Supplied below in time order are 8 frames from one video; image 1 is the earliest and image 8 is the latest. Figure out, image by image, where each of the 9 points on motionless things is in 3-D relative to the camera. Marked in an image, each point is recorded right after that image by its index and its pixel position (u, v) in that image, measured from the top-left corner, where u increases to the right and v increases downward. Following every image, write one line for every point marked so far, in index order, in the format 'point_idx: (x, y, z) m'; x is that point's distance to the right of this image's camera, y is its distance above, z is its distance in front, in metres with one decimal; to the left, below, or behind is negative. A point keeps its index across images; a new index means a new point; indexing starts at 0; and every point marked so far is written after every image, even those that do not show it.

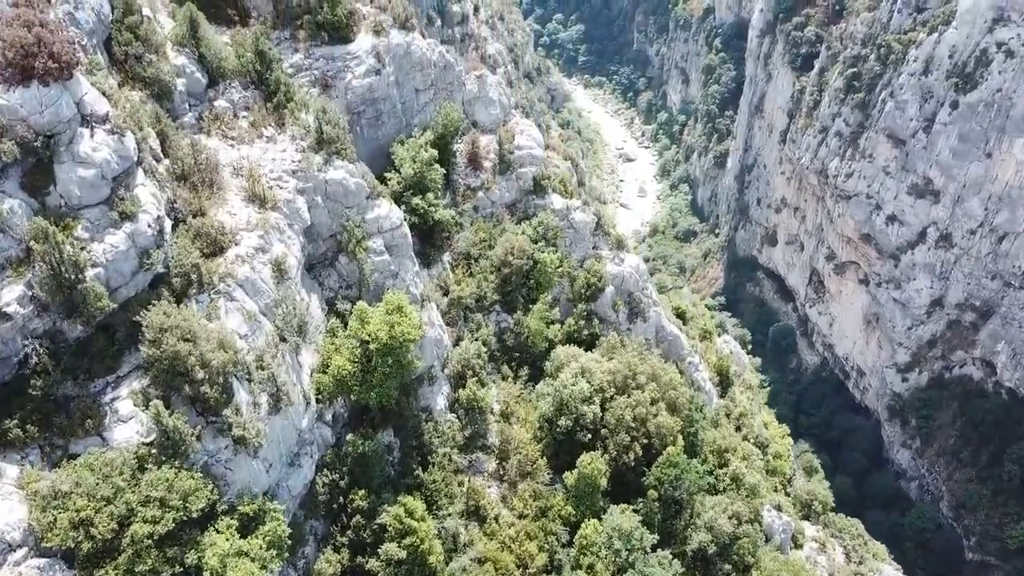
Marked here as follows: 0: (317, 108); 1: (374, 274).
0: (-4.0, +3.6, +15.9) m
1: (-2.8, +0.3, +15.8) m
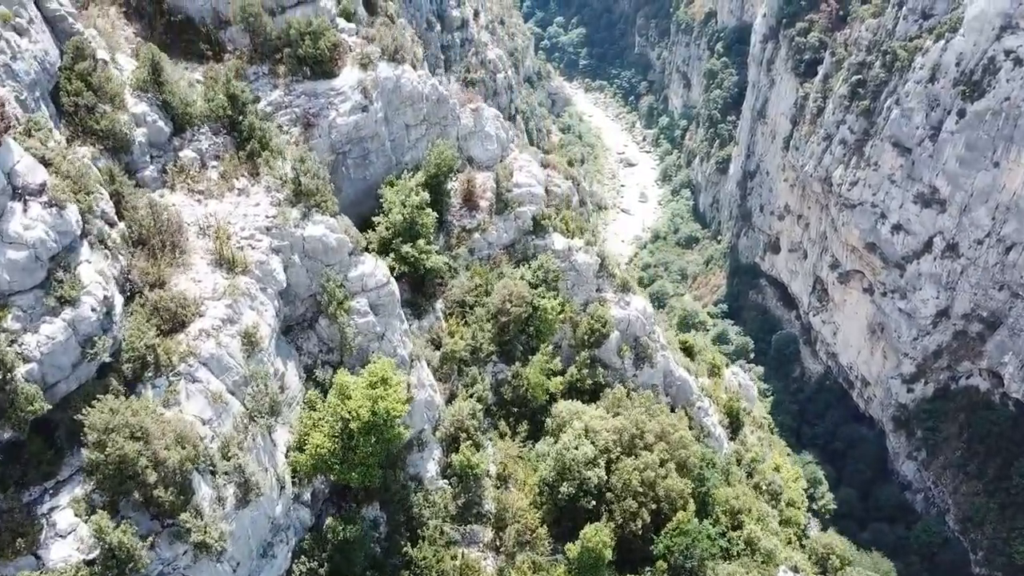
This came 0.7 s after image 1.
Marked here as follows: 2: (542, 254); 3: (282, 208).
0: (-4.1, +2.4, +14.5) m
1: (-2.8, -0.9, +14.3) m
2: (+0.8, +0.9, +19.9) m
3: (-4.0, +1.4, +13.7) m
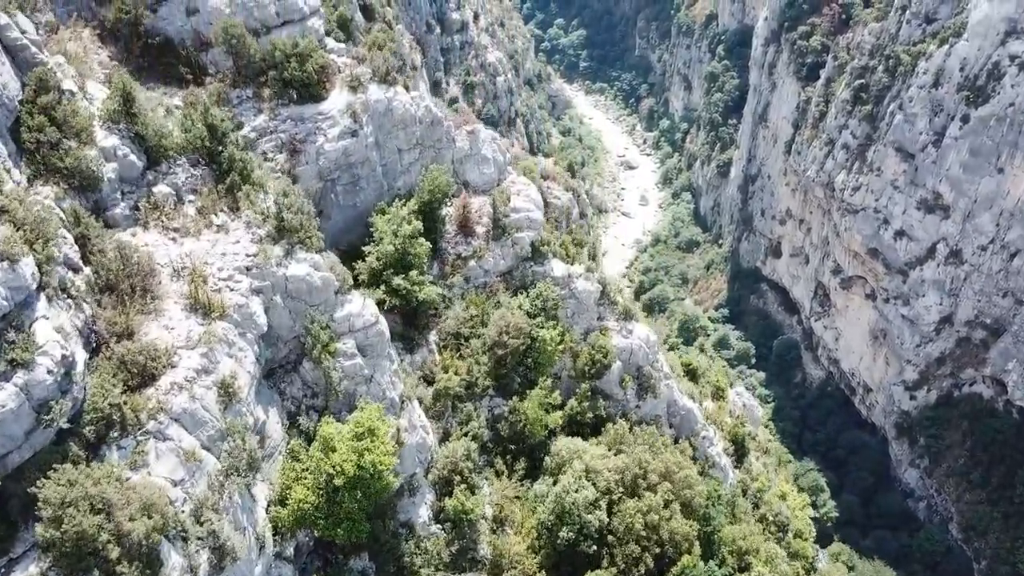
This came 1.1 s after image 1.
0: (-4.1, +1.7, +13.7) m
1: (-2.9, -1.6, +13.5) m
2: (+0.7, +0.1, +19.1) m
3: (-4.1, +0.7, +12.9) m
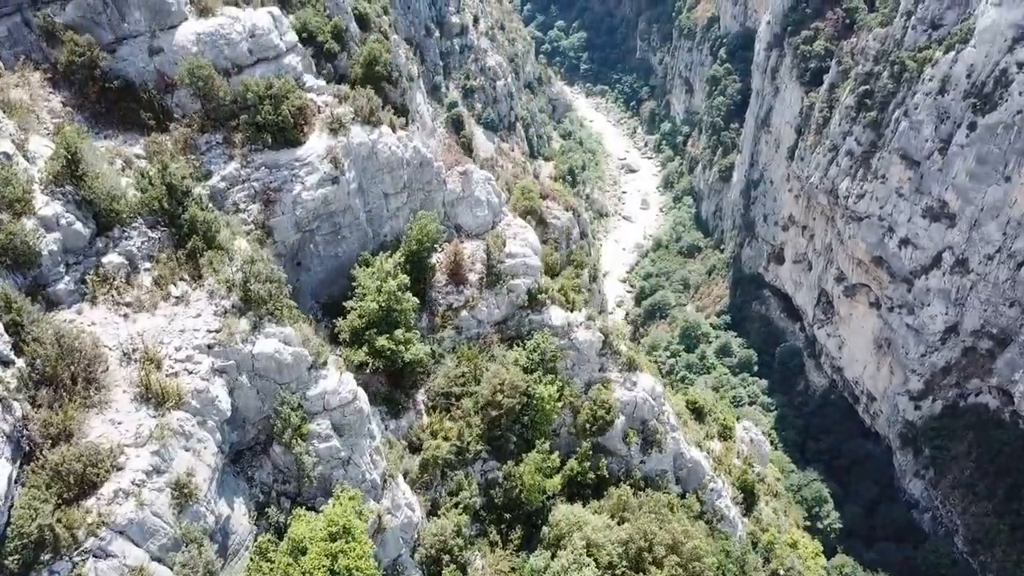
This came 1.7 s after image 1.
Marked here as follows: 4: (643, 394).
0: (-4.2, +0.5, +12.4) m
1: (-3.0, -2.8, +12.2) m
2: (+0.6, -1.0, +17.7) m
3: (-4.2, -0.5, +11.6) m
4: (+3.1, -2.6, +18.9) m
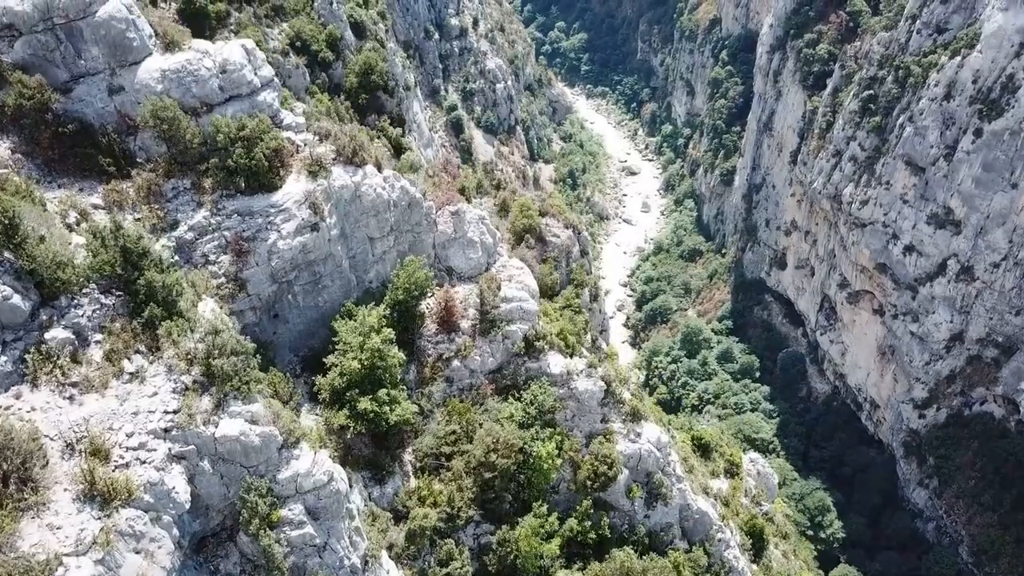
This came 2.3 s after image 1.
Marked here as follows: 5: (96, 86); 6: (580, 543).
0: (-4.3, -0.4, +11.2) m
1: (-3.1, -3.8, +11.0) m
2: (+0.5, -2.0, +16.5) m
3: (-4.3, -1.5, +10.4) m
4: (+3.0, -3.5, +17.8) m
5: (-6.8, +3.4, +12.8) m
6: (+1.4, -5.5, +16.3) m
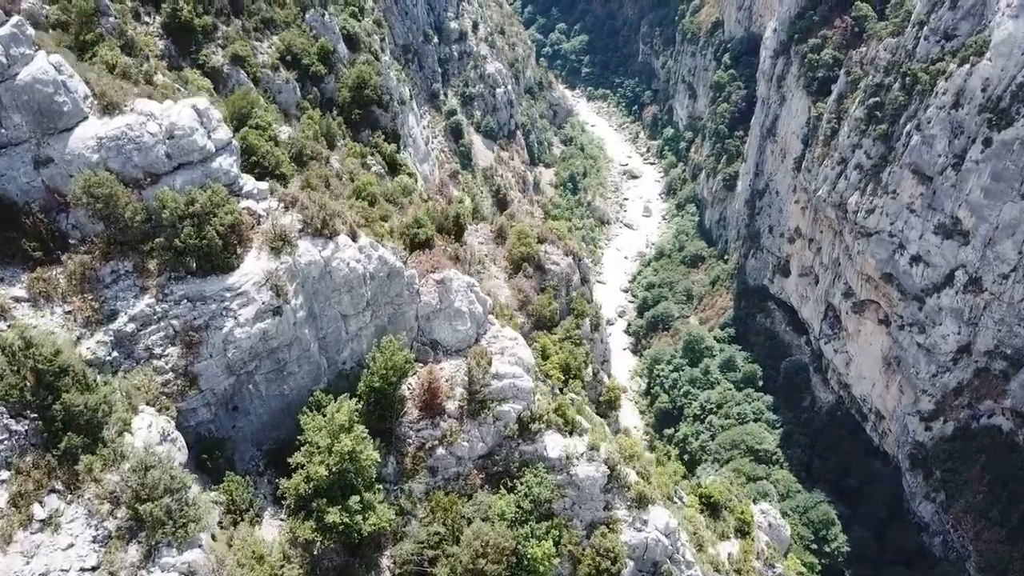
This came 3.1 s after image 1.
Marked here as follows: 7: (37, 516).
0: (-4.5, -1.9, +9.5) m
1: (-3.3, -5.2, +9.3) m
2: (+0.4, -3.4, +14.8) m
3: (-4.5, -2.9, +8.7) m
4: (+2.9, -5.0, +16.0) m
5: (-6.9, +2.0, +11.1) m
6: (+1.2, -6.9, +14.6) m
7: (-5.3, -2.5, +8.7) m
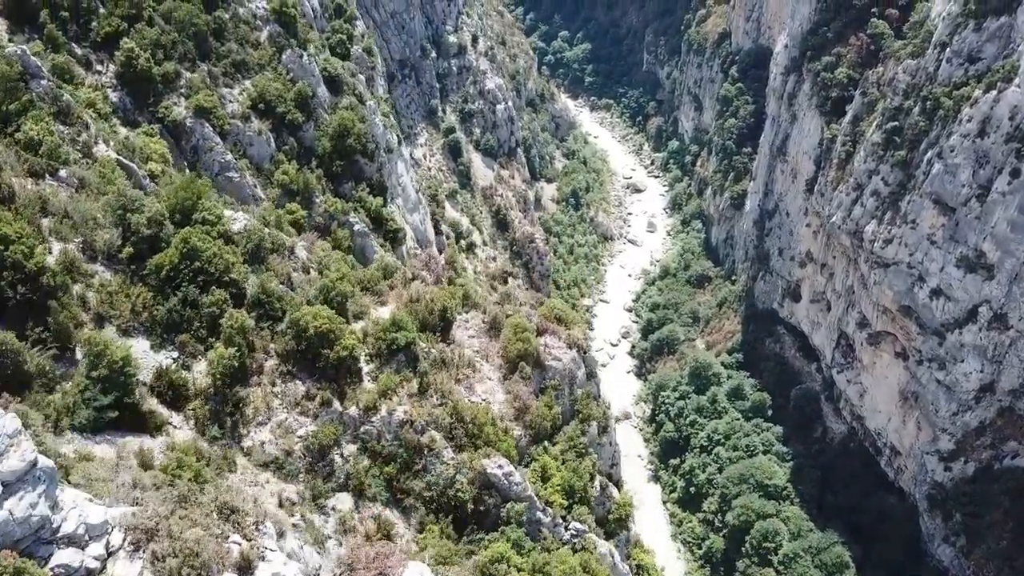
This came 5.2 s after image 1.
0: (-4.7, -5.9, +4.8) m
1: (-3.5, -9.2, +4.7) m
2: (+0.1, -7.5, +10.2) m
3: (-4.7, -6.9, +4.1) m
4: (+2.6, -9.0, +11.4) m
5: (-7.2, -2.1, +6.5) m
6: (+1.0, -11.0, +9.9) m
7: (-5.5, -6.5, +4.1) m
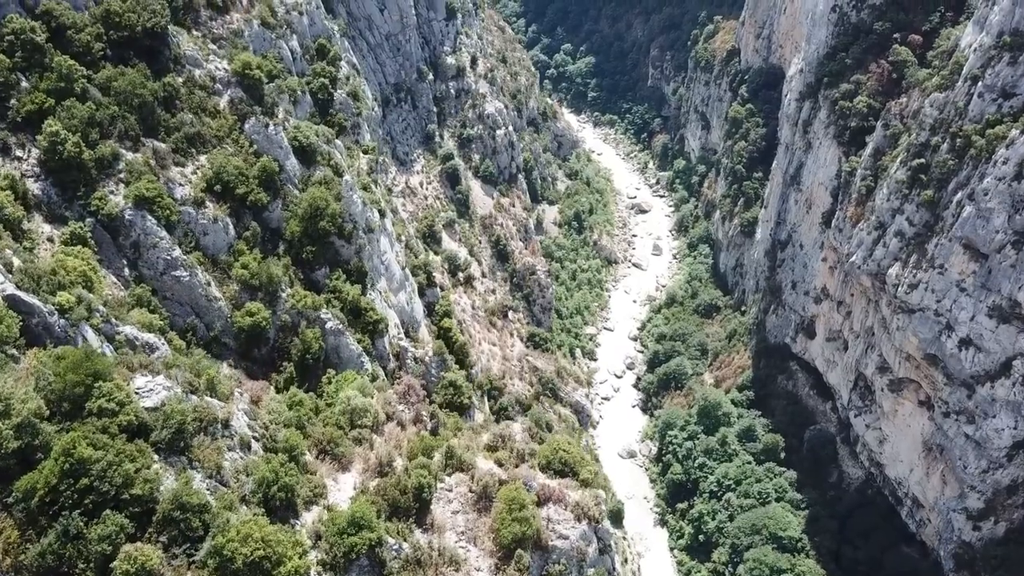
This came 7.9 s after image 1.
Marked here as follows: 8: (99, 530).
0: (-5.0, -11.0, -1.2) m
1: (-3.8, -14.4, -1.3) m
2: (-0.1, -12.6, +4.2) m
3: (-5.0, -12.1, -1.9) m
4: (+2.4, -14.2, +5.4) m
5: (-7.4, -7.2, +0.5) m
6: (+0.7, -16.1, +3.9) m
7: (-5.8, -11.7, -1.9) m
8: (-9.6, -5.6, +18.0) m
